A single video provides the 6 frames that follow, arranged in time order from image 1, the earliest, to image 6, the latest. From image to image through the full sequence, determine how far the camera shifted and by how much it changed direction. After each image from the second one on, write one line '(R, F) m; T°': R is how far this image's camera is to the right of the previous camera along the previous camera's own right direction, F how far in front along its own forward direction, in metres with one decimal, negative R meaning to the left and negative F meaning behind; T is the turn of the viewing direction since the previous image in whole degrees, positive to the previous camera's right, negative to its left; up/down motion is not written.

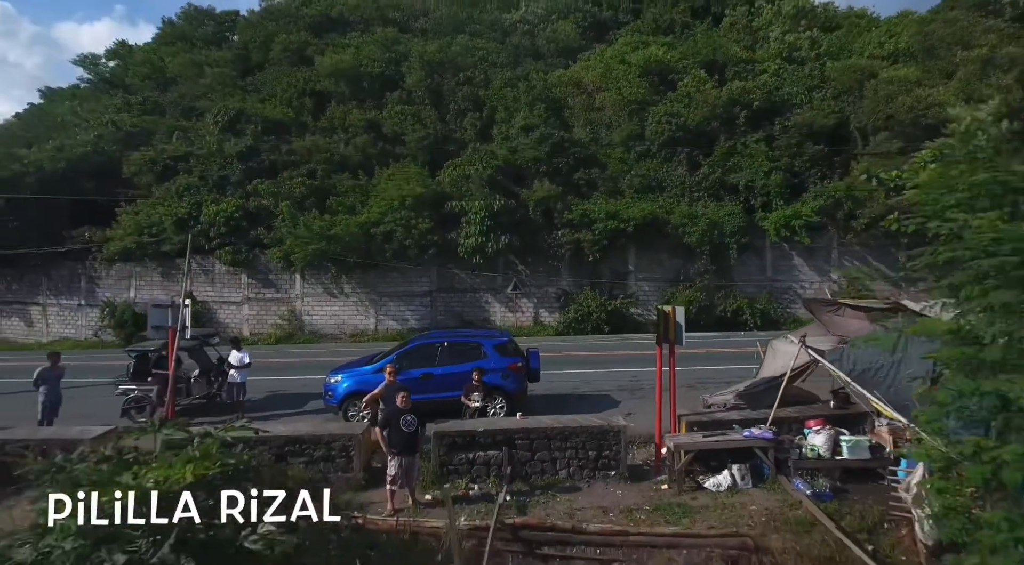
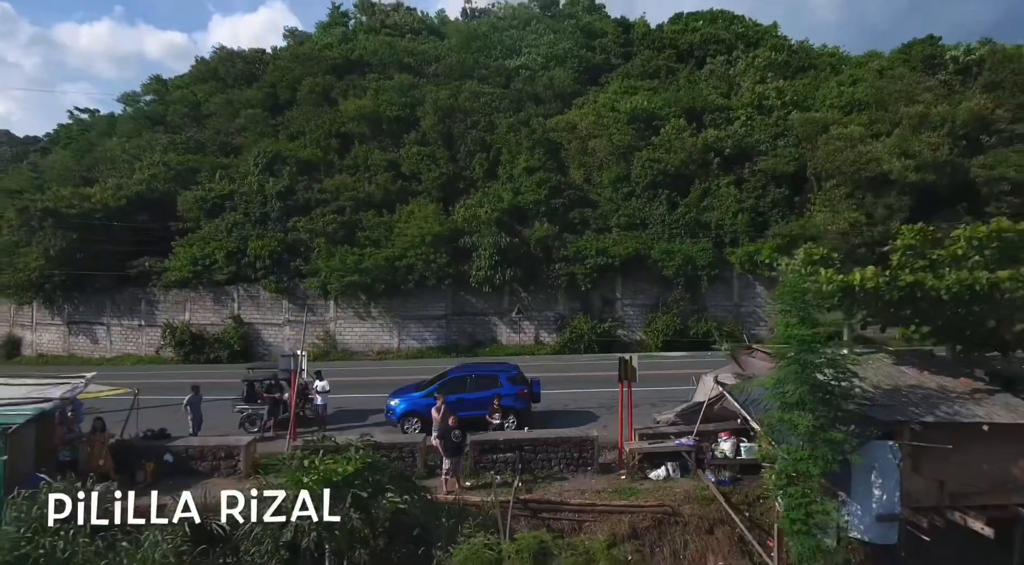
(-0.1, -2.8) m; 0°
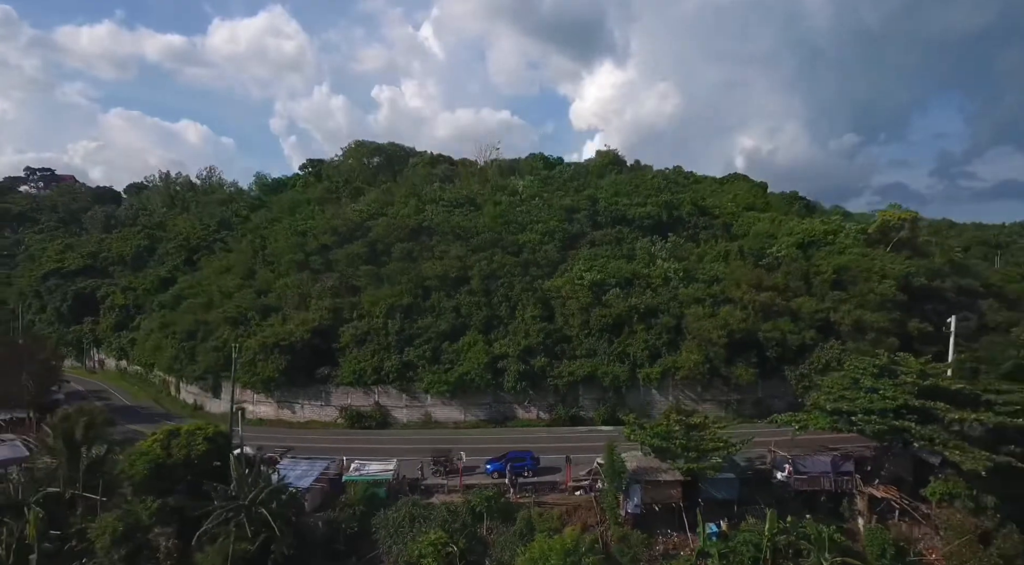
(-0.9, -18.0) m; 0°
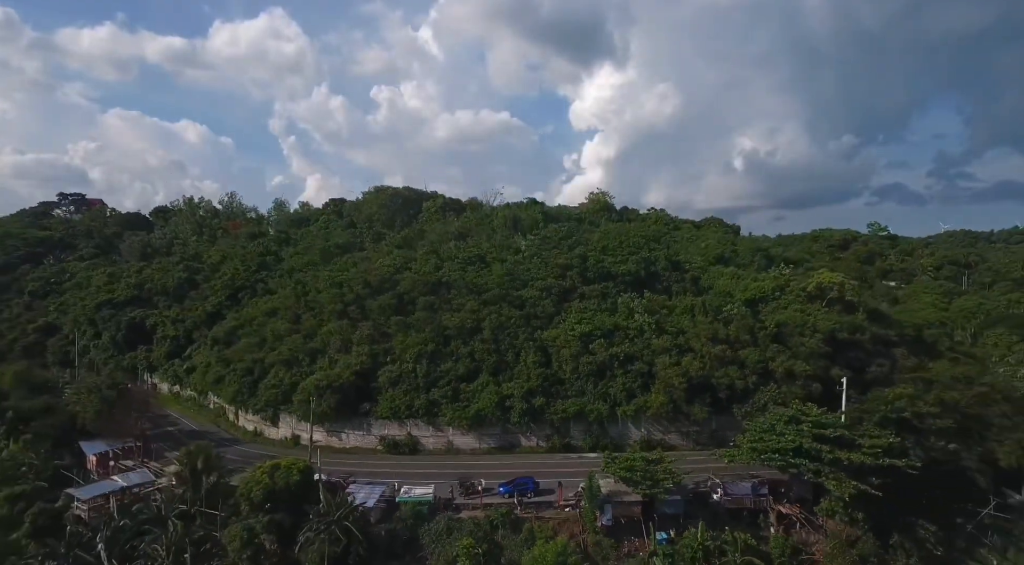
(-0.4, -9.6) m; 0°
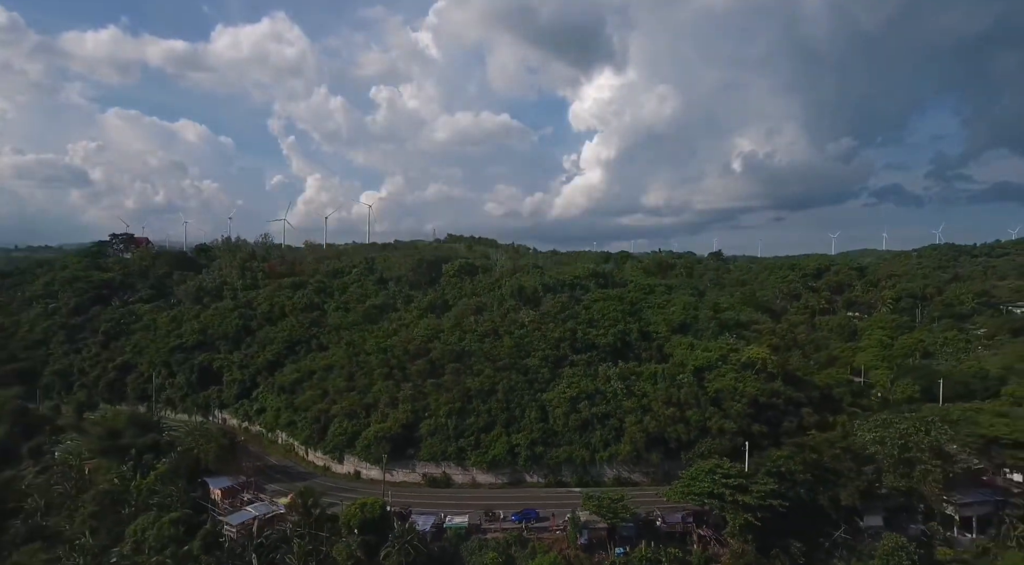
(-0.8, -17.5) m; 0°
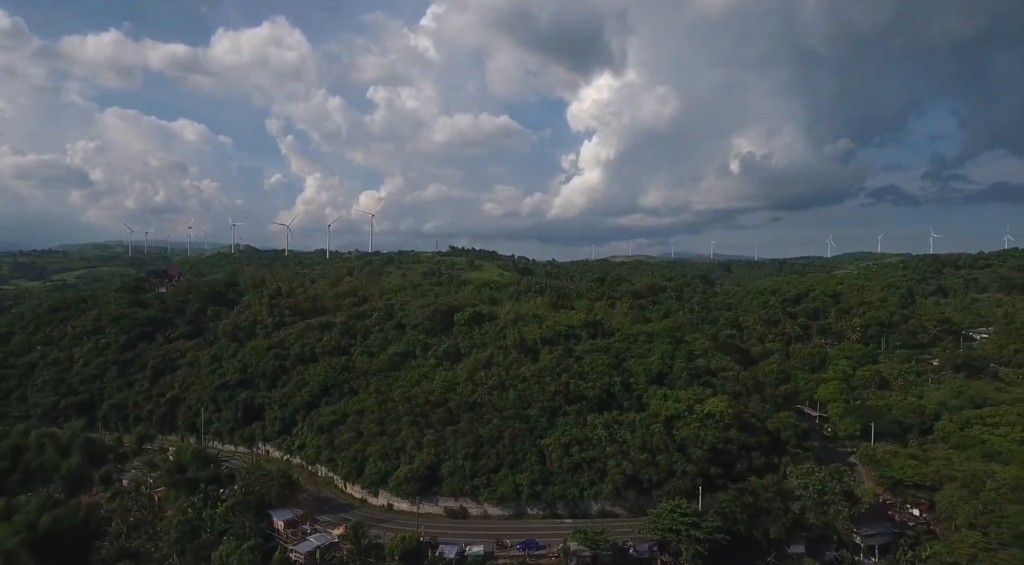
(-0.6, -15.5) m; 0°
